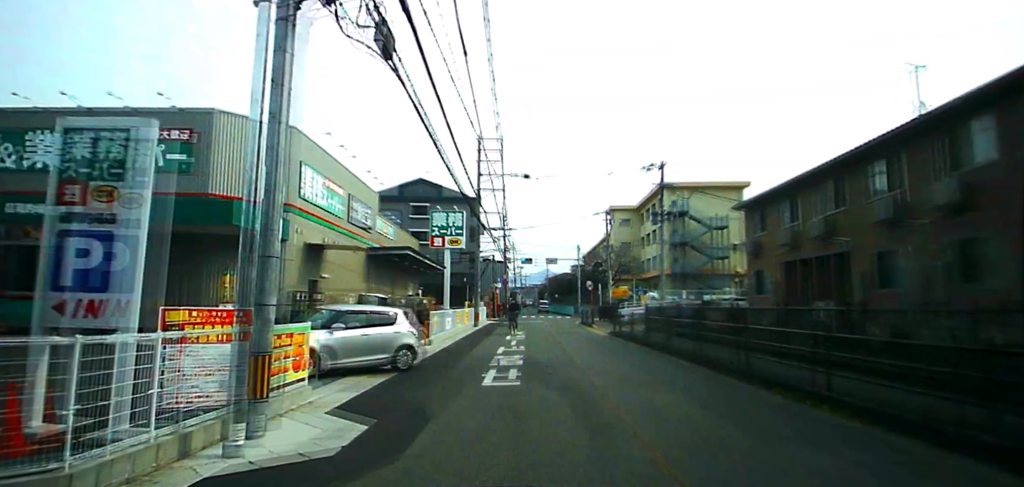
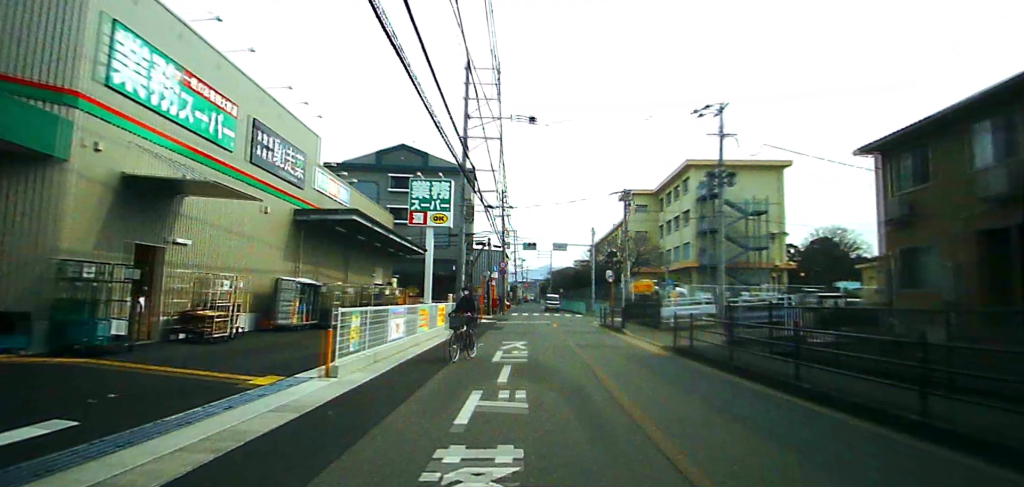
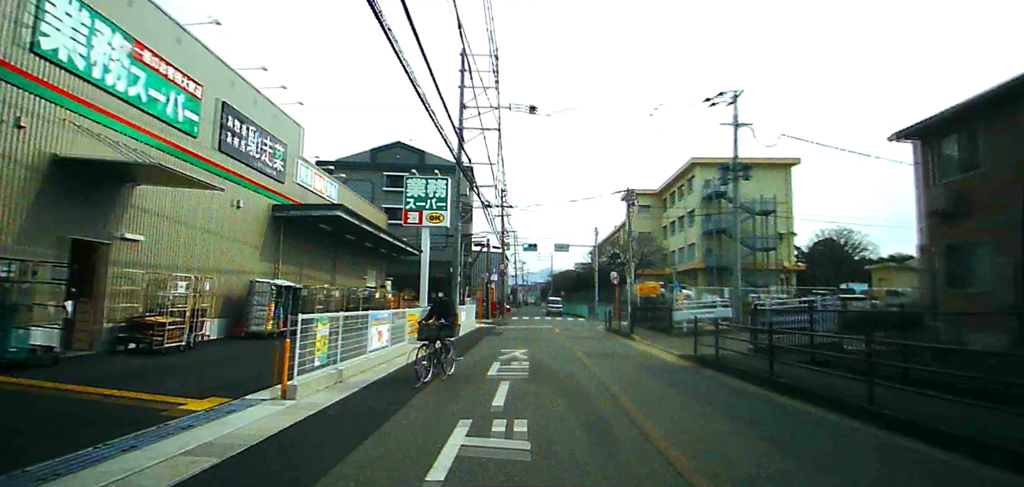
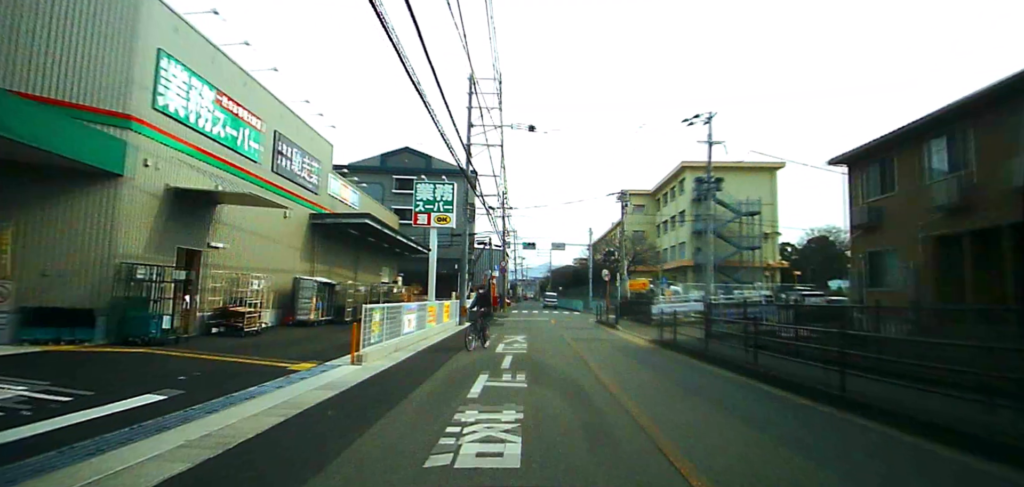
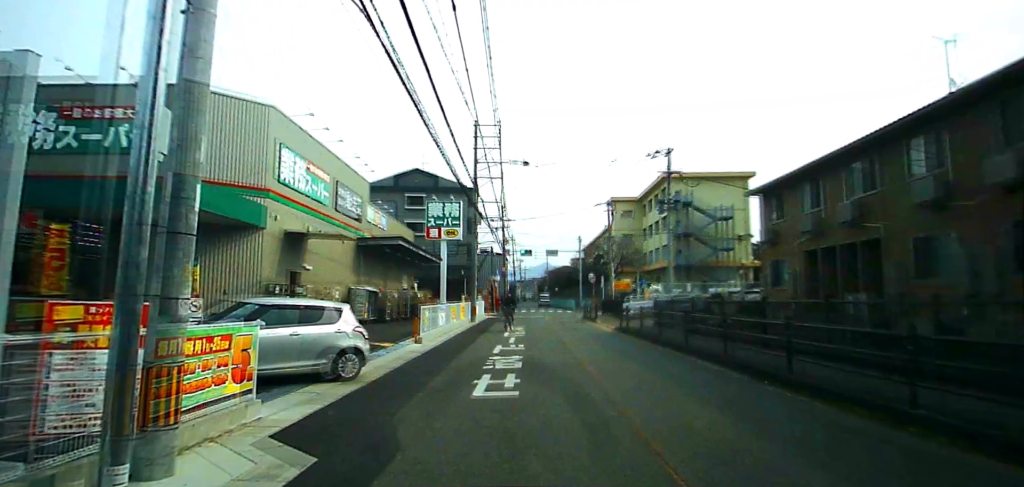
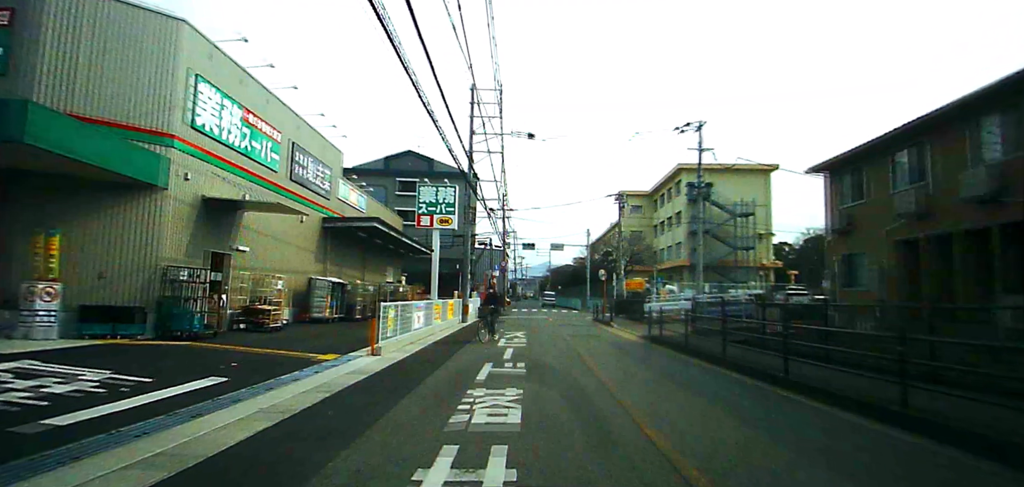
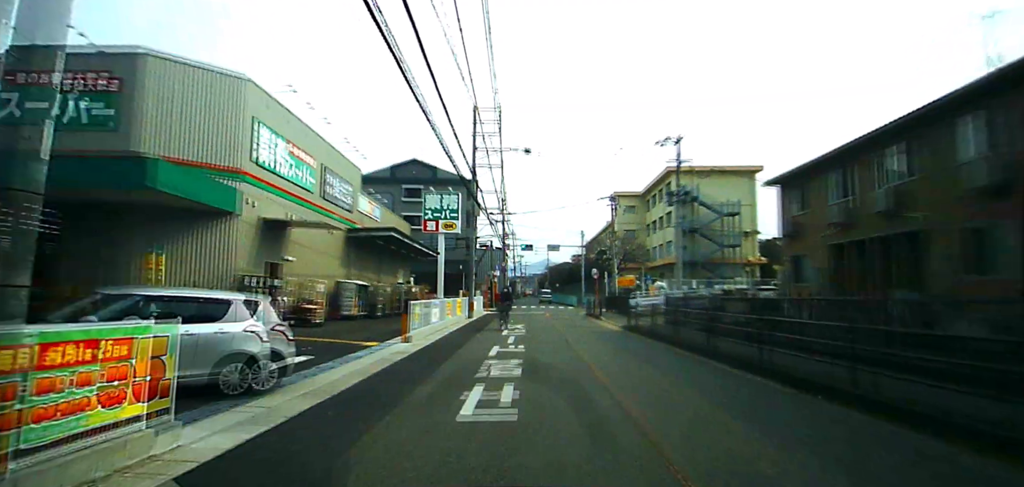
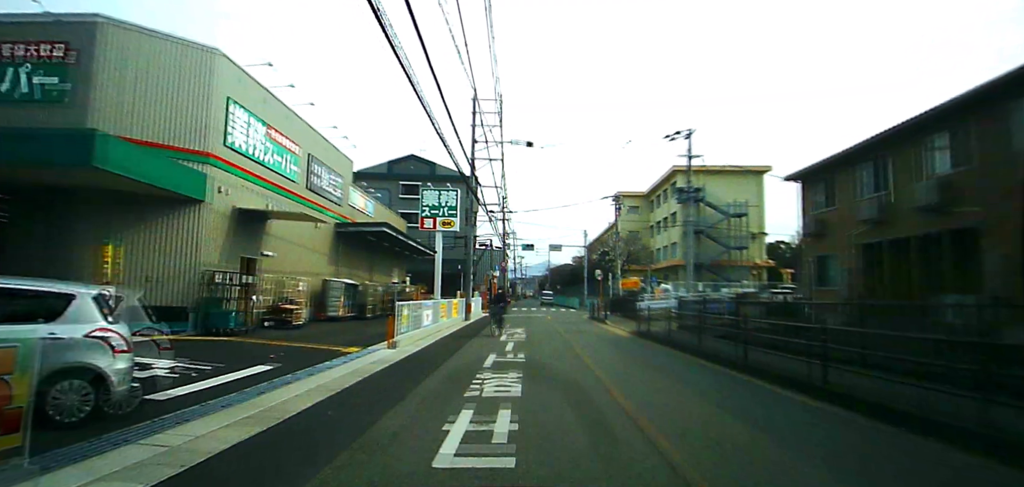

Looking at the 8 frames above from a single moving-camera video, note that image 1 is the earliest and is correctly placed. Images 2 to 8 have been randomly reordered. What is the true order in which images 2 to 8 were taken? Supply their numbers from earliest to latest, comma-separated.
5, 7, 8, 6, 4, 2, 3
